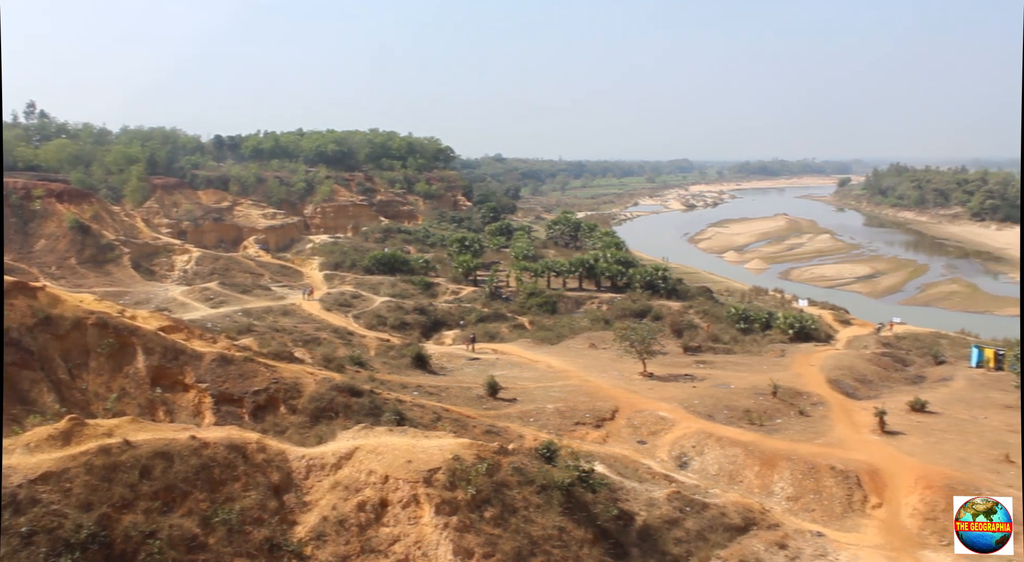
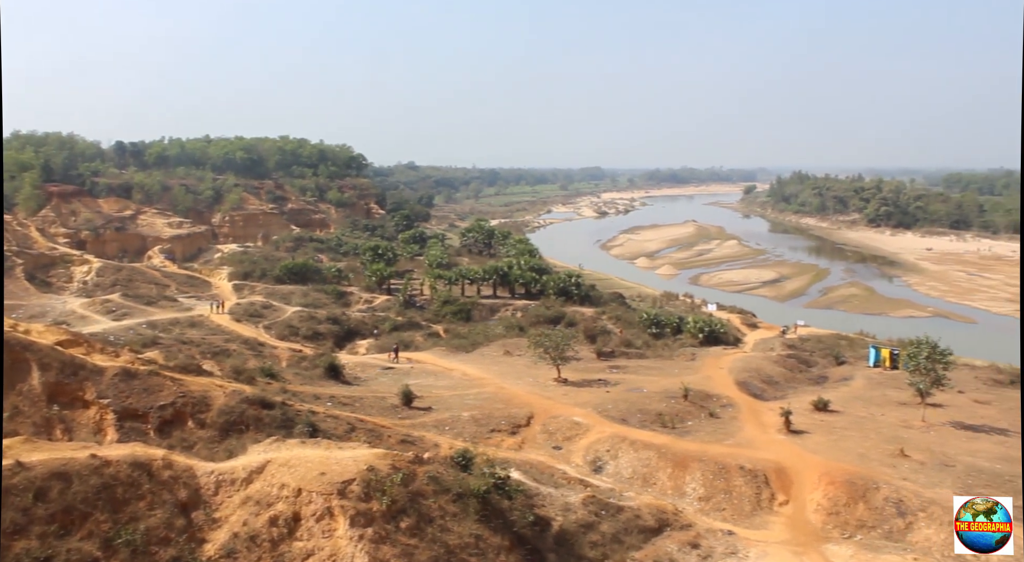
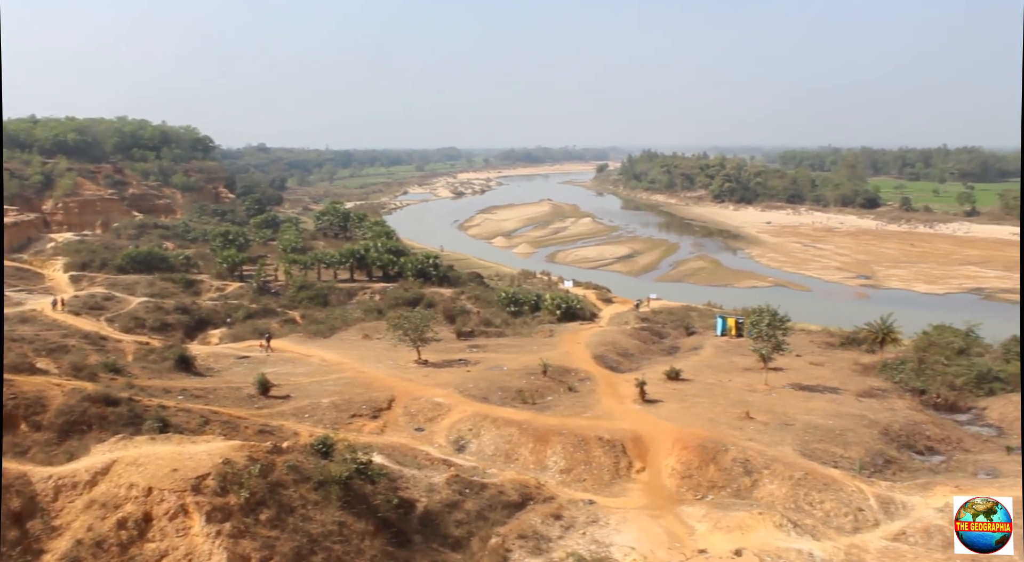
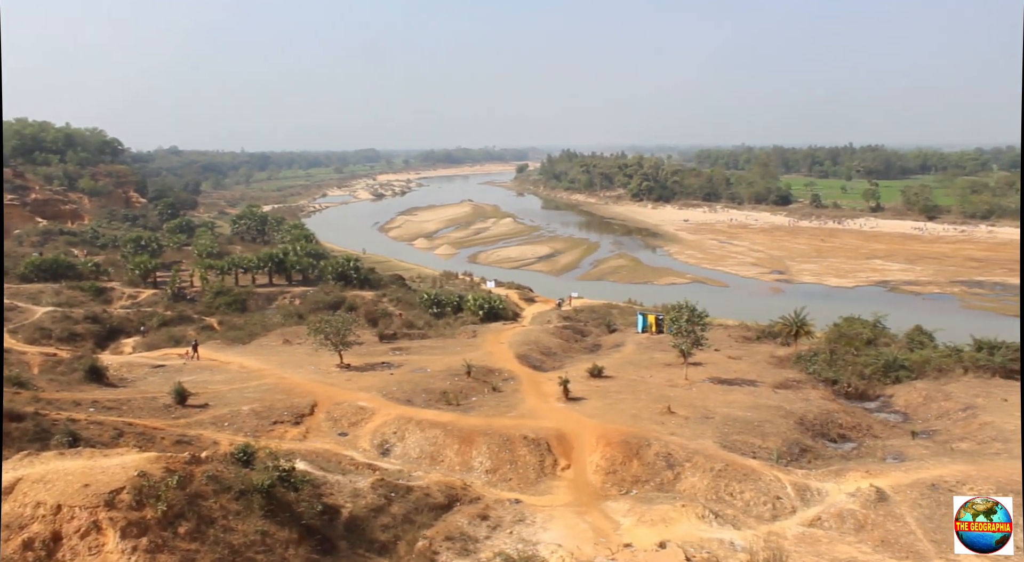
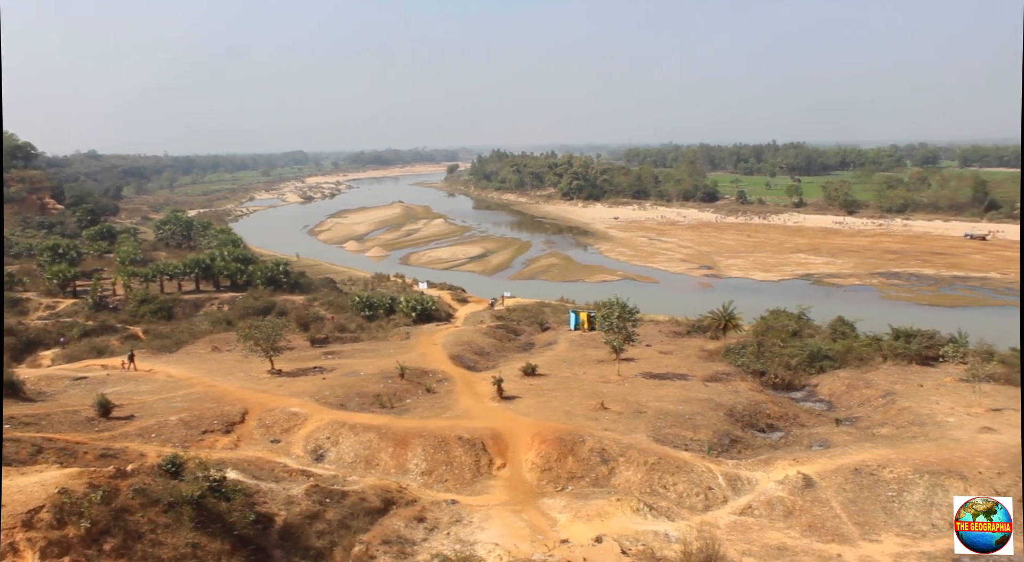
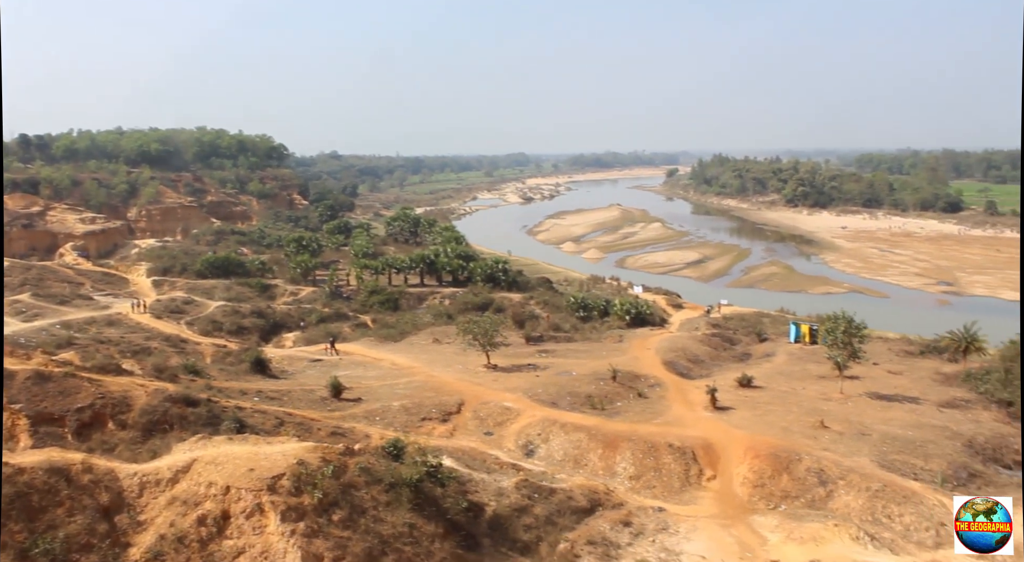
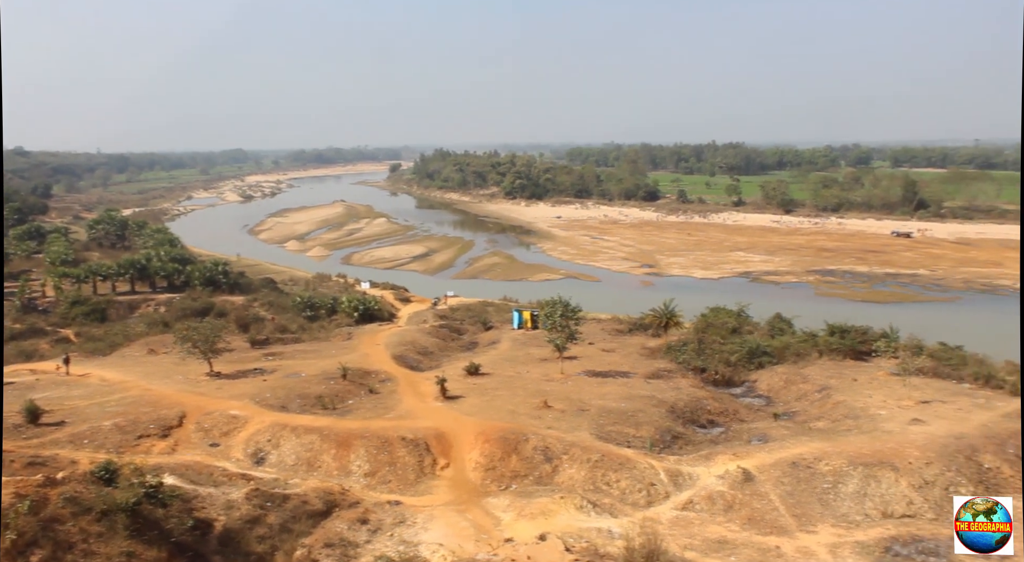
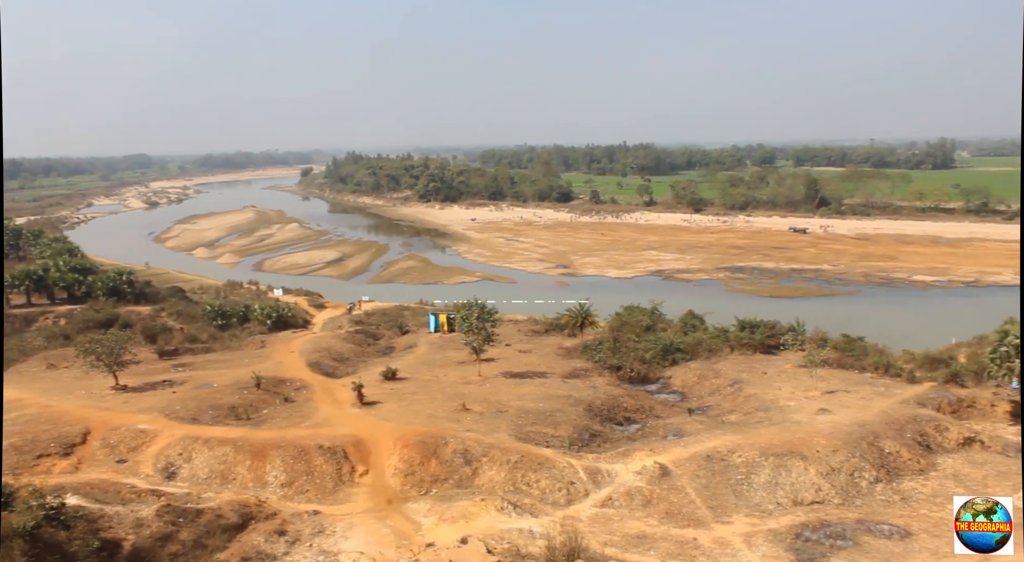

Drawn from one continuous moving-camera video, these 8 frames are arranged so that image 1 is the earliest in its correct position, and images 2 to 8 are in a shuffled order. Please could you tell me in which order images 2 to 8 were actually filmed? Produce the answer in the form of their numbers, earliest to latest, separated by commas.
2, 6, 3, 4, 5, 7, 8
